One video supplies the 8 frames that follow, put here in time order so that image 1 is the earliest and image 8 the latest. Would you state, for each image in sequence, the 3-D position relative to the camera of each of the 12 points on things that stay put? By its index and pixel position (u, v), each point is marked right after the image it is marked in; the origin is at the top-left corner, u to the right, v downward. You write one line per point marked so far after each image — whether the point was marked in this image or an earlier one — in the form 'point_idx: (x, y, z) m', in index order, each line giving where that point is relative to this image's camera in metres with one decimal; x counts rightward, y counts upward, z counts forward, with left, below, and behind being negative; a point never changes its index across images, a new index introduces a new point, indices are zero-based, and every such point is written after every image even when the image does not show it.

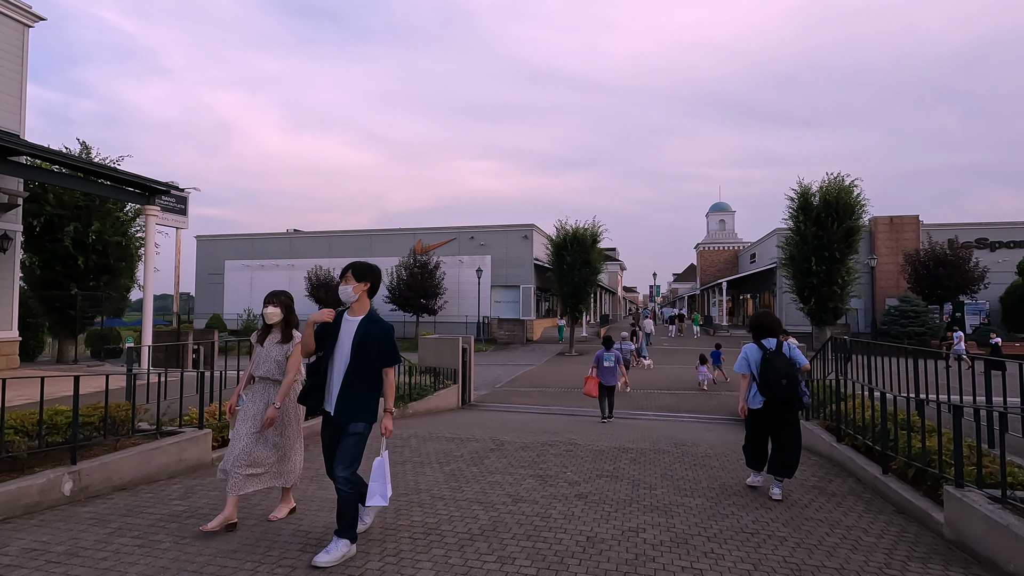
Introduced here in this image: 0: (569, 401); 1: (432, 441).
0: (+1.5, -3.1, +14.6) m
1: (-1.1, -2.0, +7.1) m
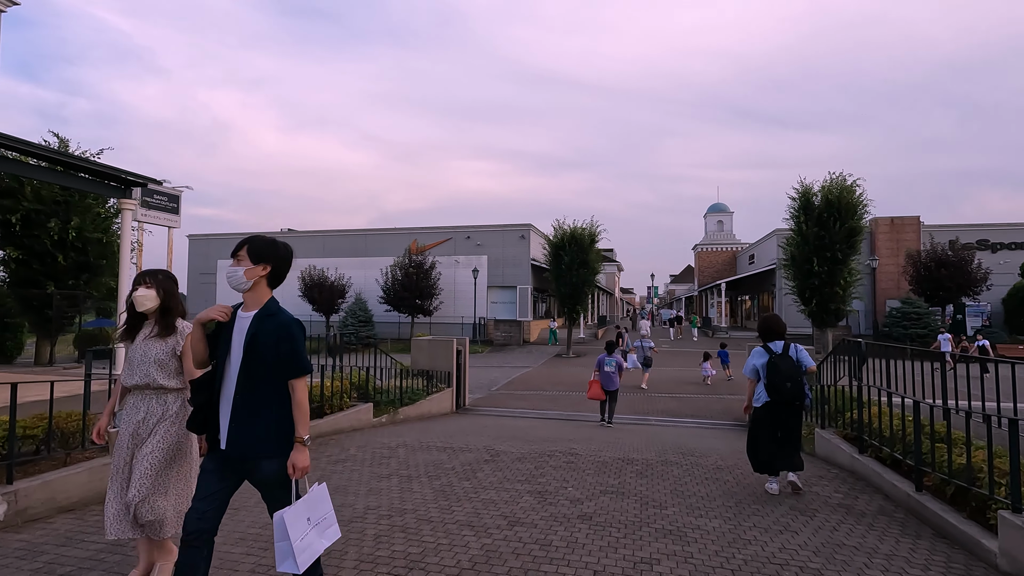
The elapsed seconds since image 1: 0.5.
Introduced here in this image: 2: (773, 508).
0: (+1.4, -3.1, +14.1) m
1: (-1.1, -2.0, +6.6) m
2: (+2.3, -1.9, +4.7) m
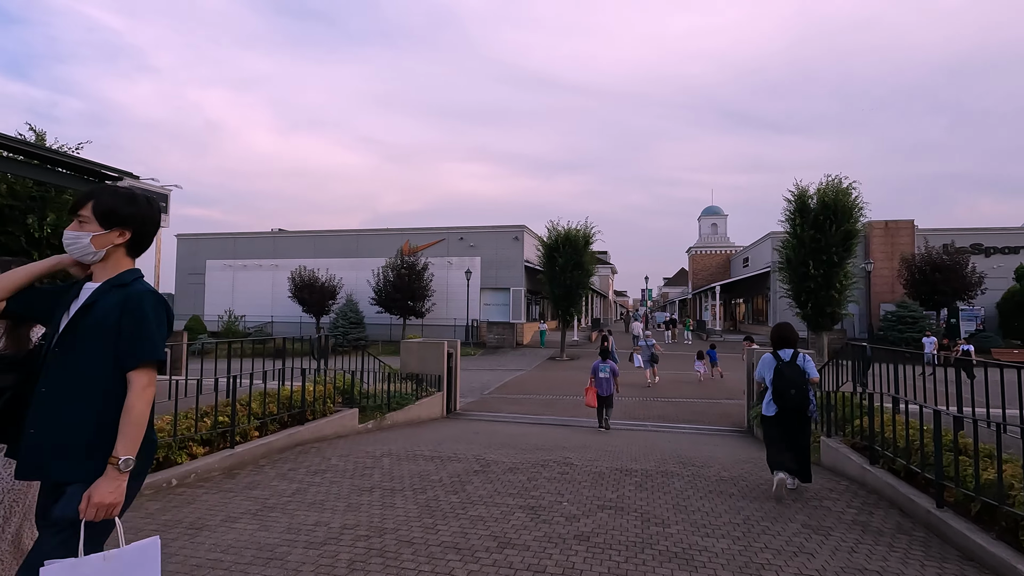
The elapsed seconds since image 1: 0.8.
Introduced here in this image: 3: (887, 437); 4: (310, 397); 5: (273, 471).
0: (+1.2, -3.1, +13.8) m
1: (-1.2, -2.0, +6.2) m
2: (+2.2, -2.0, +4.4) m
3: (+3.9, -1.5, +5.5) m
4: (-2.9, -1.6, +7.7) m
5: (-2.5, -2.0, +5.7) m
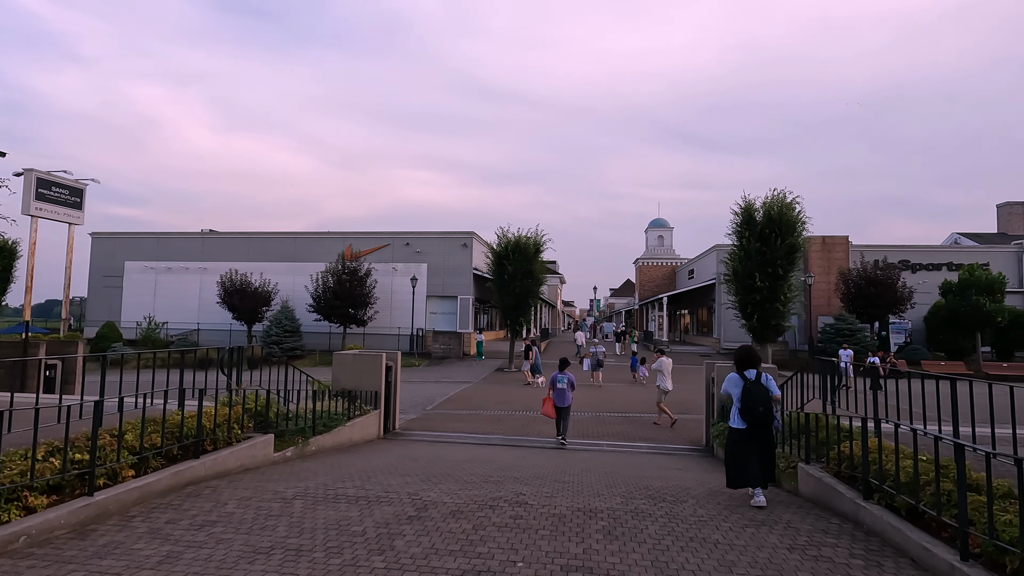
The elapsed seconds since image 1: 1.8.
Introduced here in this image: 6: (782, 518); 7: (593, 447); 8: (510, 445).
0: (-0.1, -3.3, +12.8) m
1: (-1.8, -2.1, +5.1) m
2: (+1.8, -2.0, +3.6) m
3: (+3.4, -1.6, +4.9) m
4: (-3.6, -1.6, +6.3) m
5: (-3.0, -2.0, +4.4) m
6: (+2.5, -2.2, +5.0) m
7: (+1.7, -3.2, +10.8) m
8: (0.0, -3.2, +10.9) m
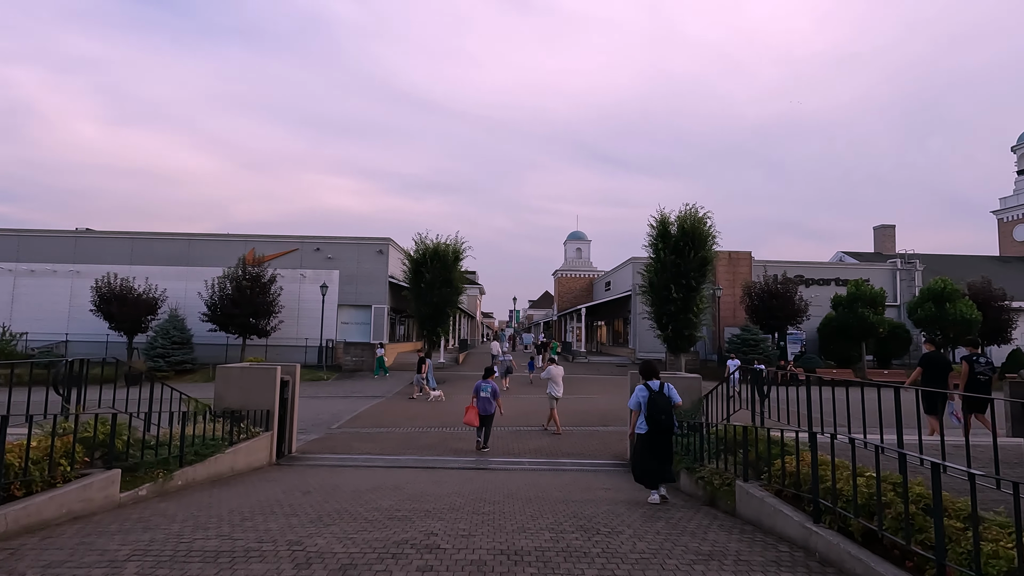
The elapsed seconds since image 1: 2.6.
0: (-1.9, -3.5, +11.7) m
1: (-2.5, -2.0, +3.8) m
2: (+1.3, -2.0, +2.9) m
3: (+2.7, -1.7, +4.5) m
4: (-4.4, -1.5, +4.8) m
5: (-3.6, -1.9, +3.0) m
6: (+1.8, -2.2, +4.5) m
7: (+0.1, -3.3, +10.0) m
8: (-1.6, -3.3, +9.8) m
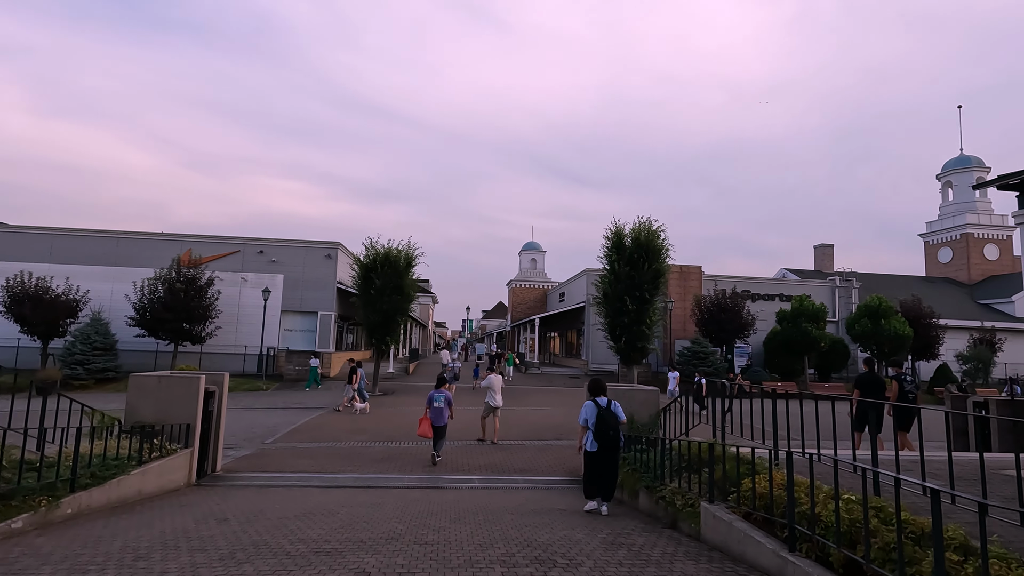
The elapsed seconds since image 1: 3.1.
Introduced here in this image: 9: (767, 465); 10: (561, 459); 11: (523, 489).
0: (-3.0, -3.6, +10.9) m
1: (-2.8, -1.9, +3.0) m
2: (+1.1, -2.0, +2.5) m
3: (+2.3, -1.7, +4.1) m
4: (-4.8, -1.4, +3.9) m
5: (-3.9, -1.8, +2.1) m
6: (+1.4, -2.2, +4.0) m
7: (-0.8, -3.4, +9.4) m
8: (-2.5, -3.3, +9.0) m
9: (+2.5, -1.7, +5.3) m
10: (+1.0, -3.7, +11.6) m
11: (+0.2, -3.4, +9.1) m
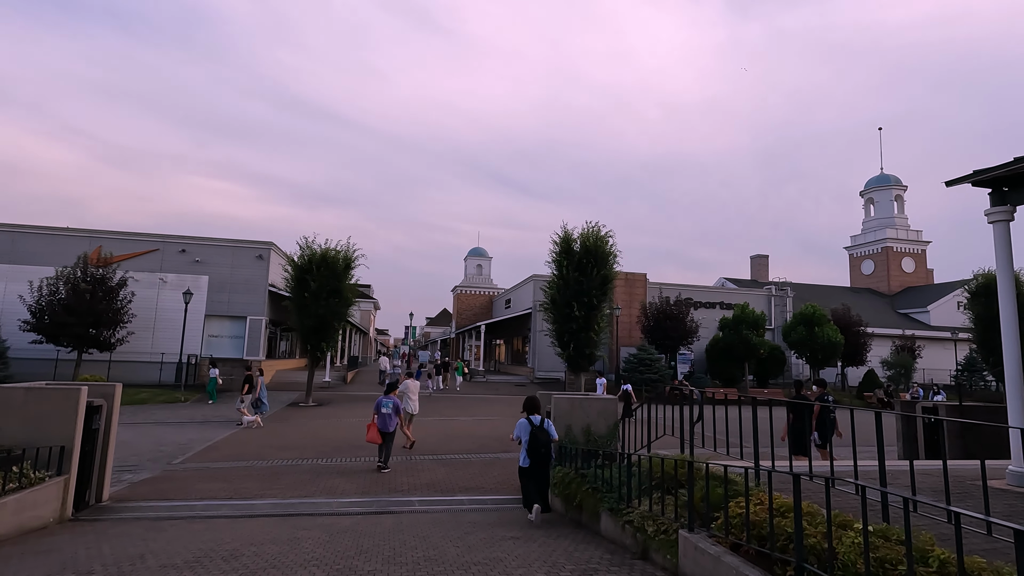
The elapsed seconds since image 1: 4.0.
0: (-4.0, -3.5, +9.6) m
1: (-3.0, -1.8, +1.8) m
2: (+0.9, -1.9, +1.6) m
3: (+2.0, -1.6, +3.4) m
4: (-5.1, -1.3, +2.5) m
5: (-4.0, -1.6, +0.8) m
6: (+1.1, -2.1, +3.2) m
7: (-1.7, -3.4, +8.3) m
8: (-3.3, -3.3, +7.8) m
9: (+2.1, -1.7, +4.6) m
10: (-0.1, -3.7, +10.7) m
11: (-0.6, -3.4, +8.1) m
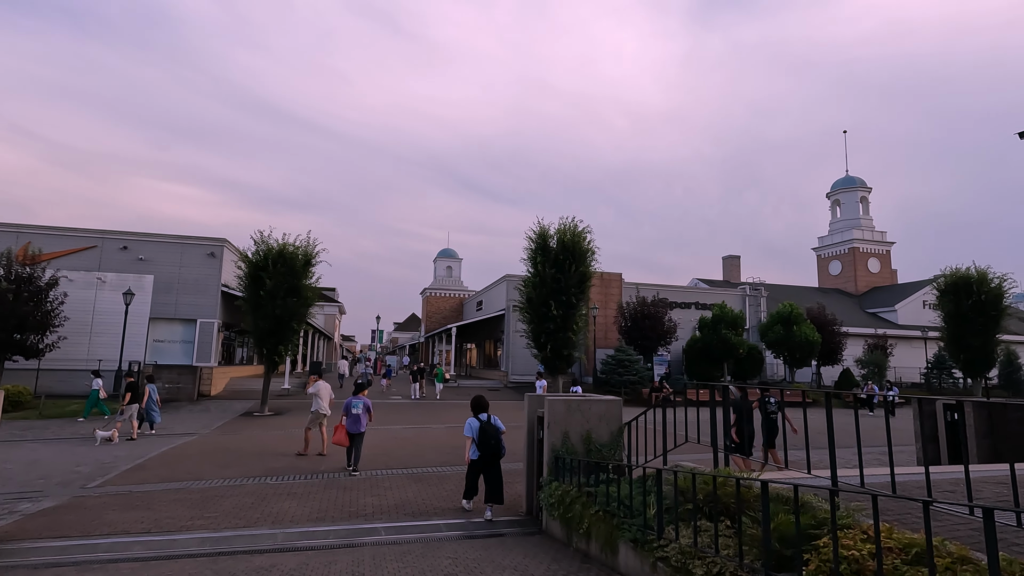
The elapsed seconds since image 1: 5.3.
0: (-4.2, -3.3, +7.9) m
1: (-2.8, -1.5, +0.2) m
2: (+1.2, -1.5, +0.3) m
3: (+2.1, -1.3, +2.1) m
4: (-4.9, -1.0, +0.8) m
5: (-3.7, -1.3, -0.8) m
6: (+1.2, -1.8, +1.9) m
7: (-1.9, -3.2, +6.8) m
8: (-3.4, -3.0, +6.2) m
9: (+2.1, -1.4, +3.3) m
10: (-0.4, -3.5, +9.3) m
11: (-0.8, -3.1, +6.6) m
